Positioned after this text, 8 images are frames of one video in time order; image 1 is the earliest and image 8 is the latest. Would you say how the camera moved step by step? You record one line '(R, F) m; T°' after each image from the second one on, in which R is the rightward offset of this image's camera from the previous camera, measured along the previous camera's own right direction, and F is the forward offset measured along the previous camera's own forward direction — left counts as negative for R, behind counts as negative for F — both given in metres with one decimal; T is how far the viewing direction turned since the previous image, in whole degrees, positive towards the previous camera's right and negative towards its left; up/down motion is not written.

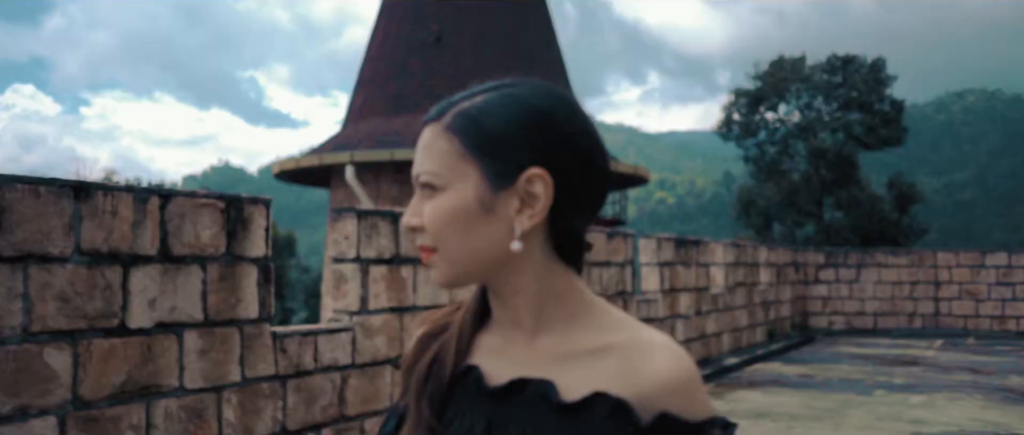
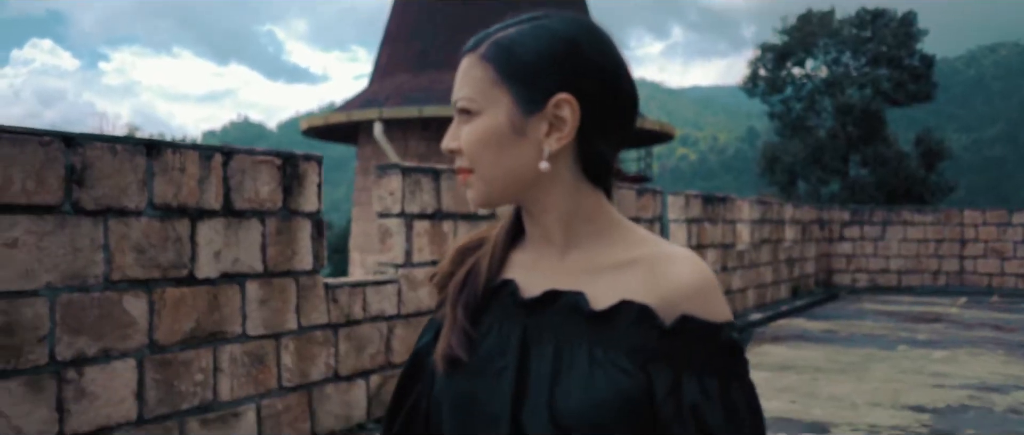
(-0.1, -0.2) m; -1°
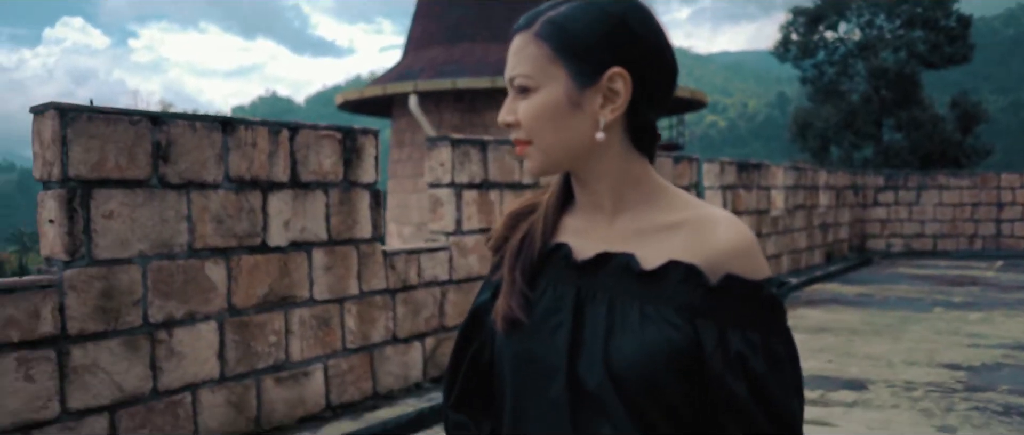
(-0.1, -0.2) m; -2°
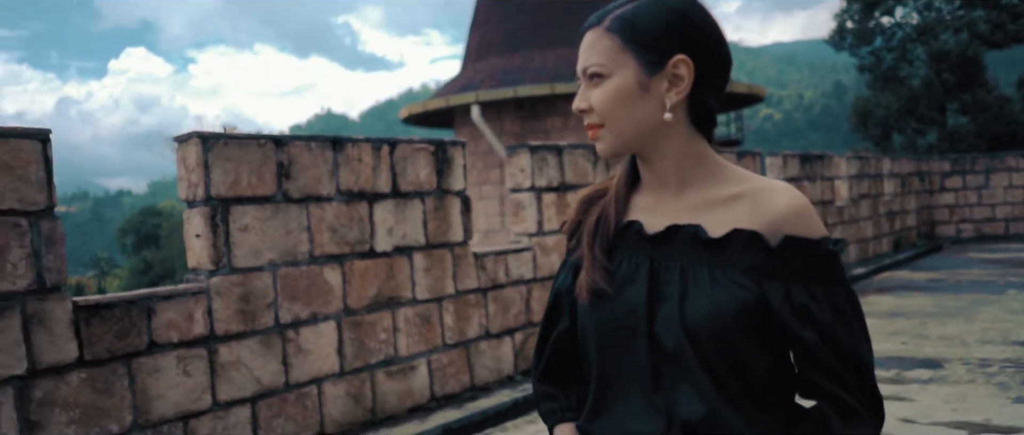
(-0.2, -0.4) m; -4°
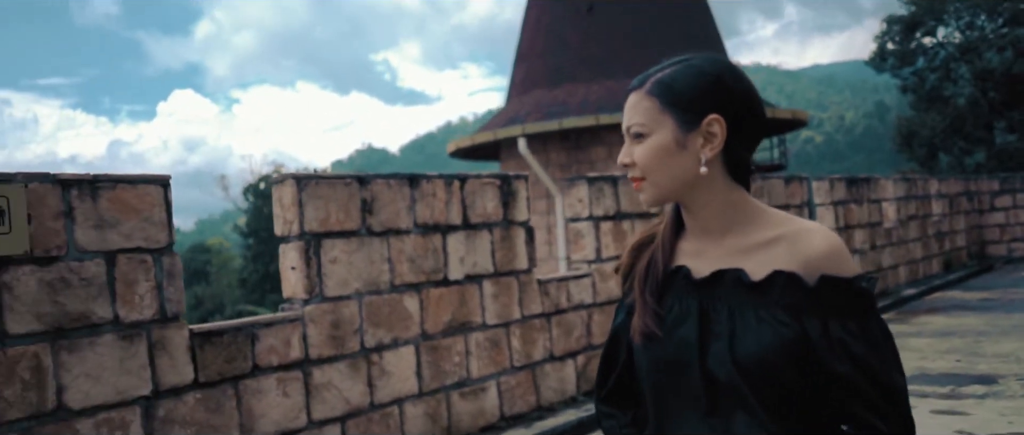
(-0.1, -0.3) m; -3°
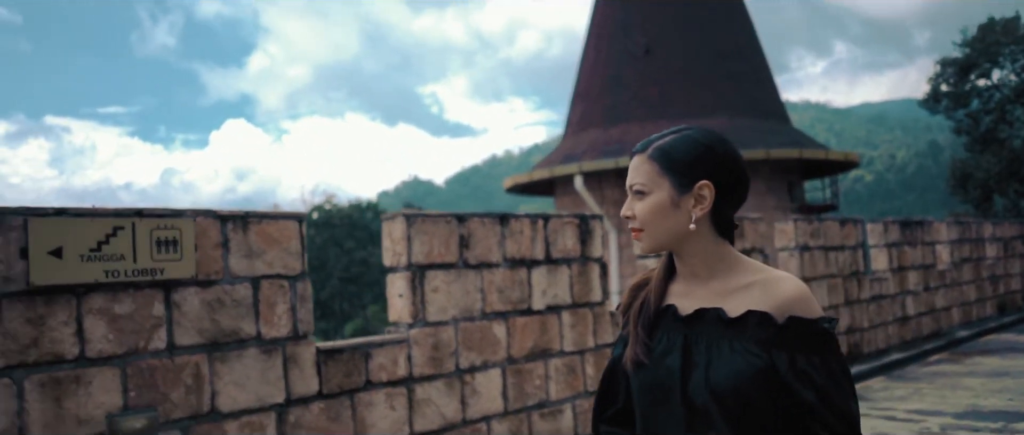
(-0.2, -0.5) m; -3°
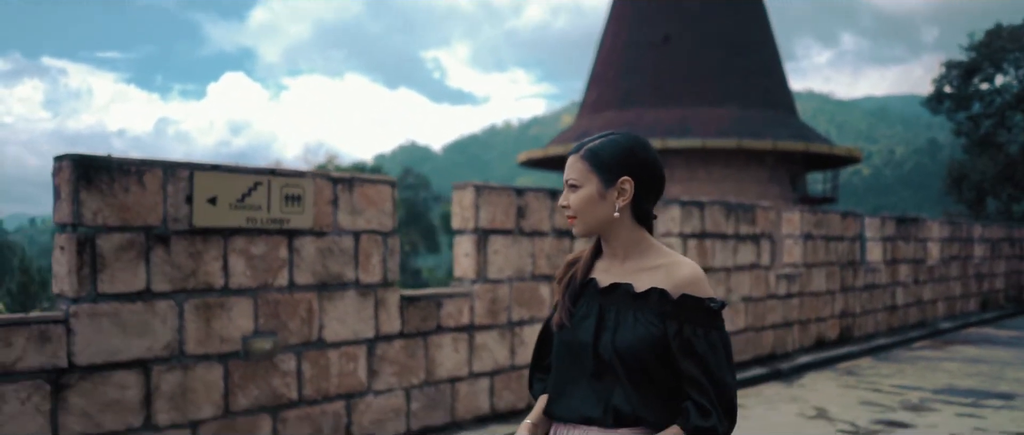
(-0.4, -0.7) m; 0°
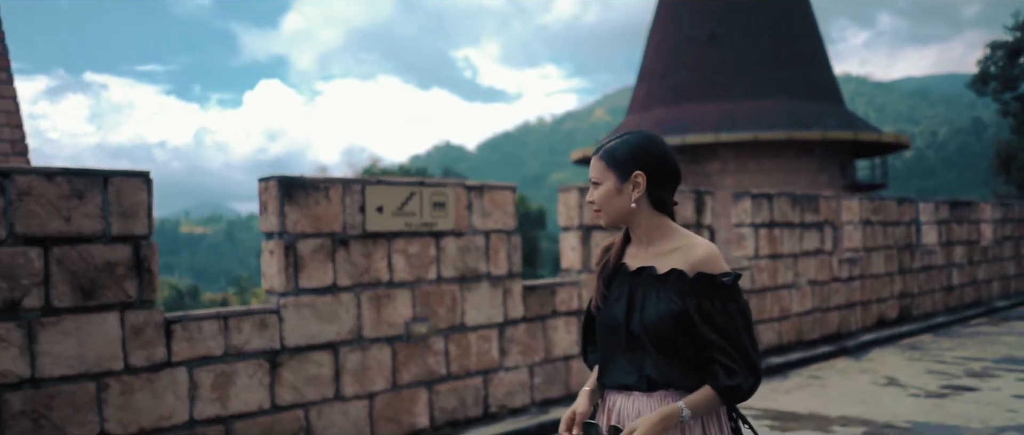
(-0.5, -0.8) m; -3°
